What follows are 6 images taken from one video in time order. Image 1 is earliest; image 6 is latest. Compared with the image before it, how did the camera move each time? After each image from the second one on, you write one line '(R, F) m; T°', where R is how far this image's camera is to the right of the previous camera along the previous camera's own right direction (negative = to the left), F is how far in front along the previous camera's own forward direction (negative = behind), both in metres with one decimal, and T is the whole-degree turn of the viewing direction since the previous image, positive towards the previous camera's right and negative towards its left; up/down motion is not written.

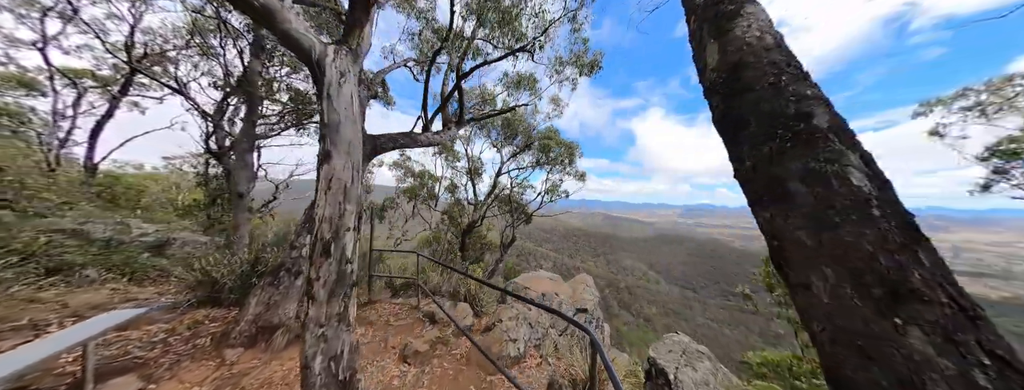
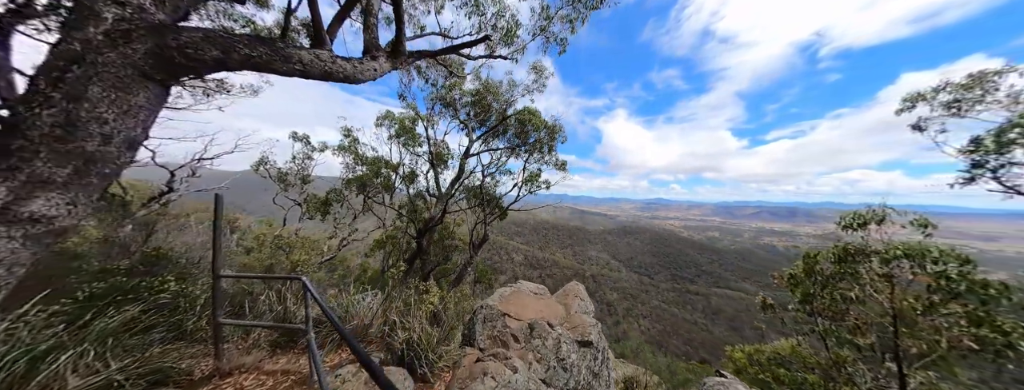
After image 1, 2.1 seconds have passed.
(0.0, +1.9) m; +7°
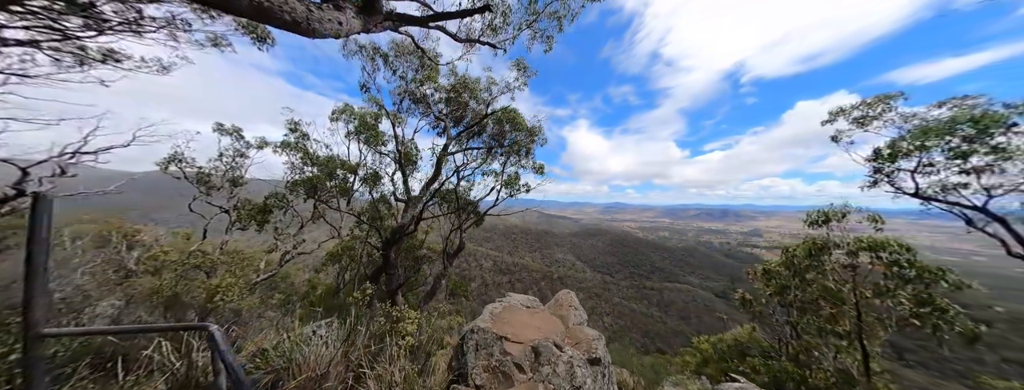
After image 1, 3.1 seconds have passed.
(-0.5, +0.7) m; +8°
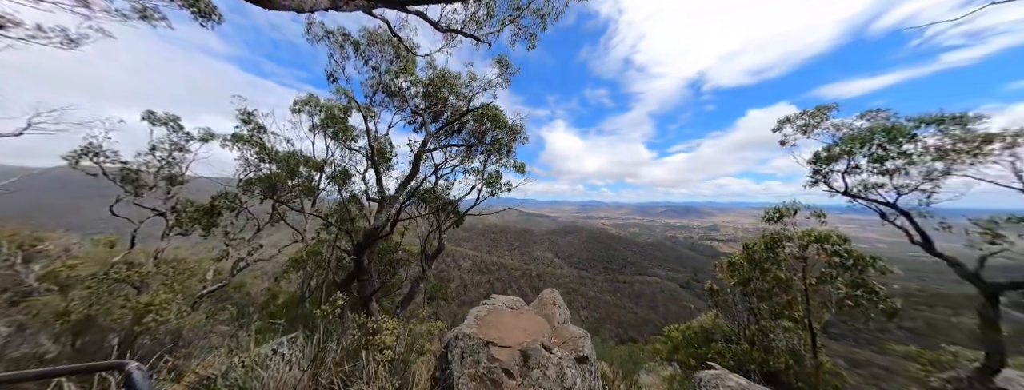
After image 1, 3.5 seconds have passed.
(-0.2, +0.2) m; +5°
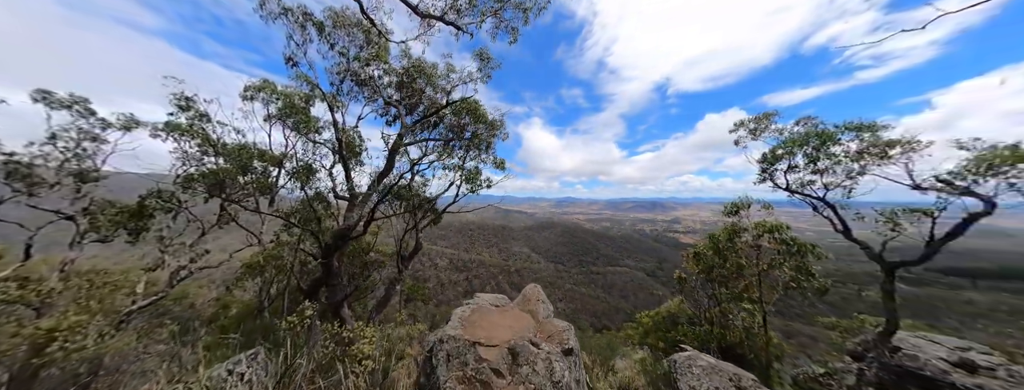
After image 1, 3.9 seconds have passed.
(-0.2, +0.2) m; +6°
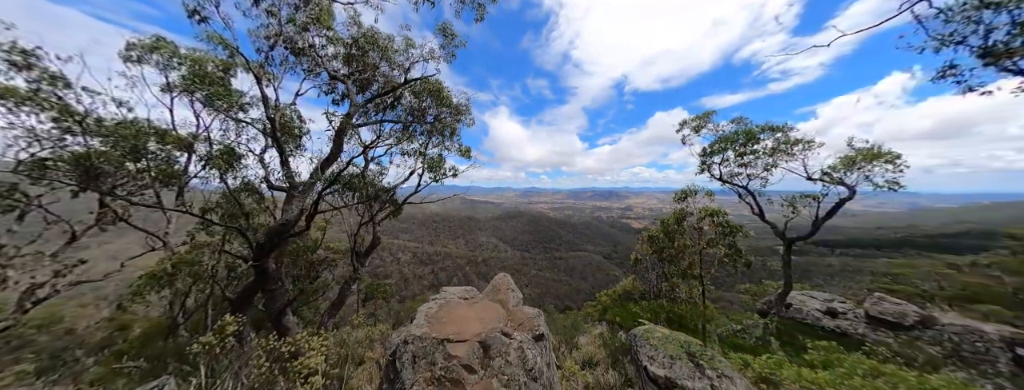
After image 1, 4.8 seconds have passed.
(-0.1, +0.3) m; +8°
